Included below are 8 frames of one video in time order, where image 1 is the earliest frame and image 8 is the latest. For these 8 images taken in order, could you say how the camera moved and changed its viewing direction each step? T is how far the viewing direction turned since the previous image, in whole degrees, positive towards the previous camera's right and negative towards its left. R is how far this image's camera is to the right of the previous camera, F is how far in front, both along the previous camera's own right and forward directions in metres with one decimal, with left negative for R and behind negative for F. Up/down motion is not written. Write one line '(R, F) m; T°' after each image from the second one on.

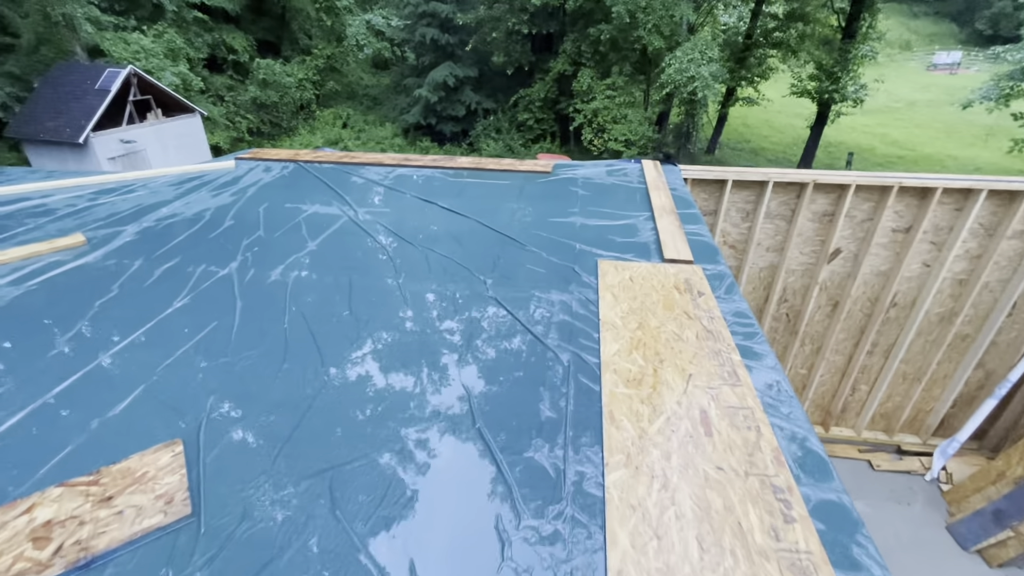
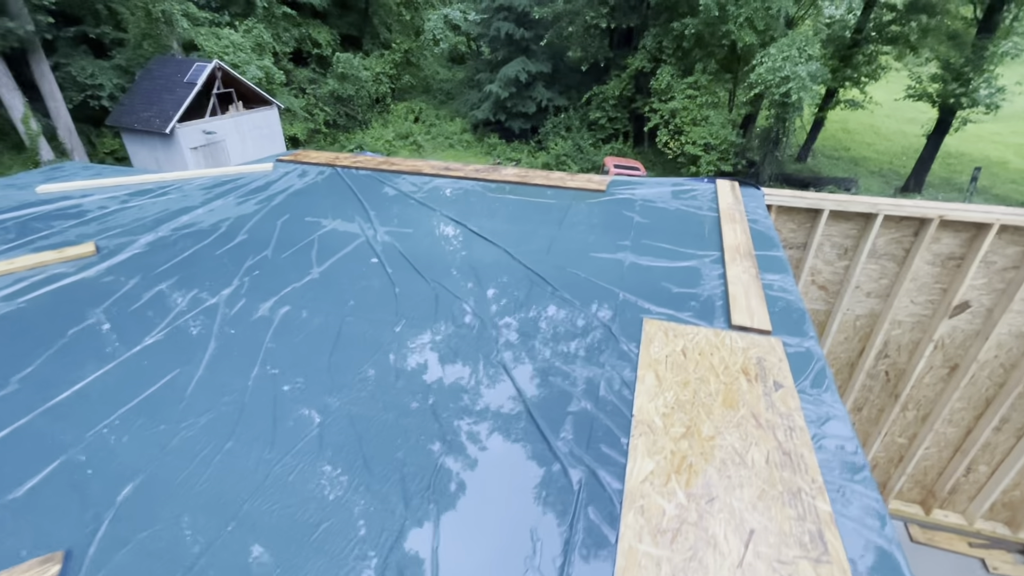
(+0.2, +0.6) m; -8°
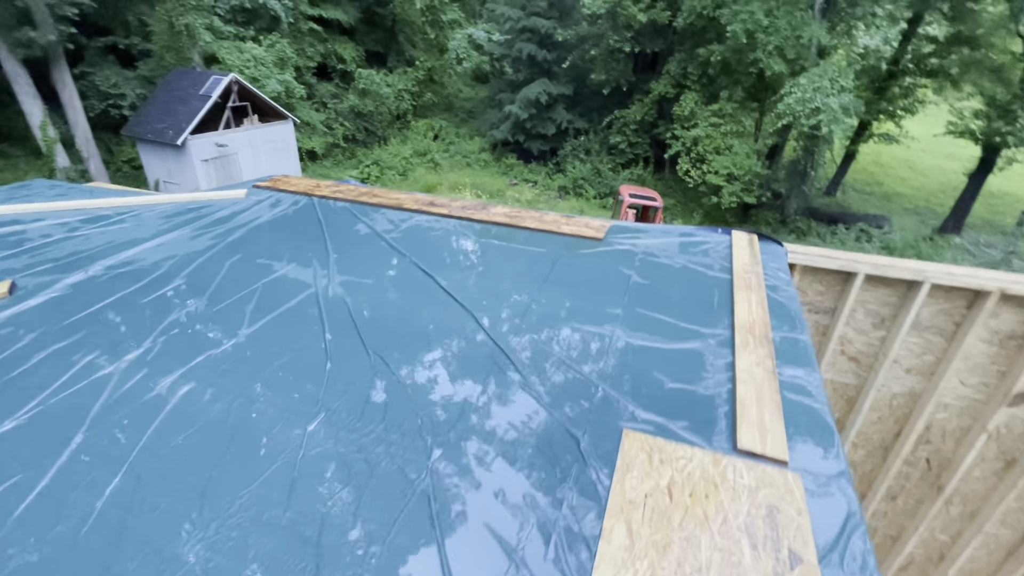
(+0.3, +0.5) m; -2°
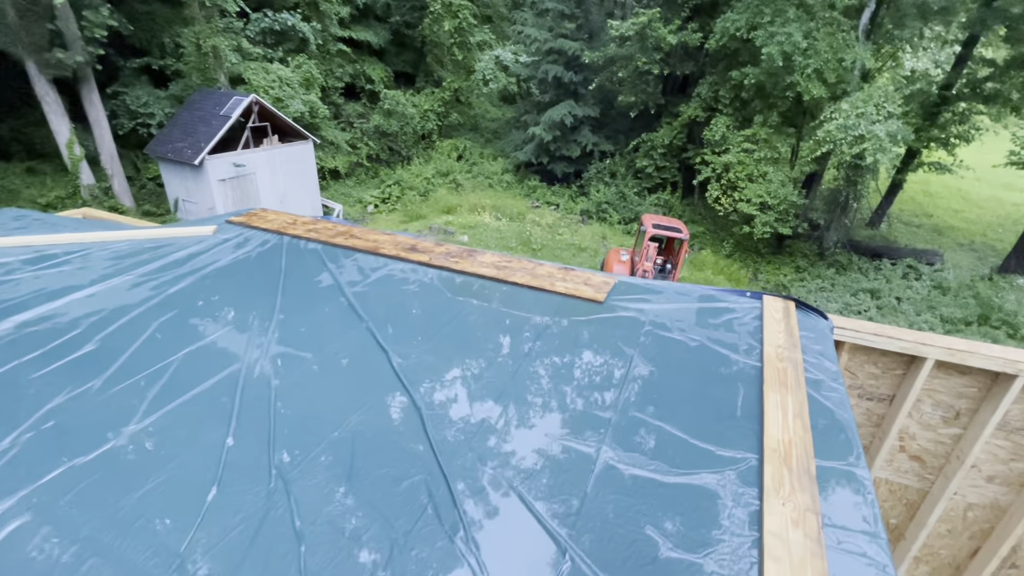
(+0.3, +0.6) m; -3°
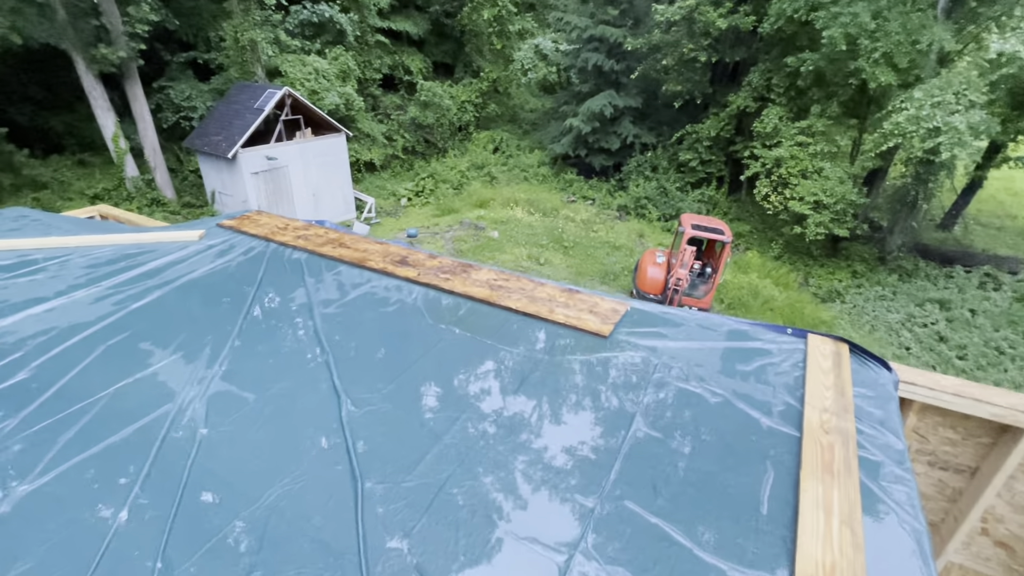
(+0.3, +0.5) m; -5°
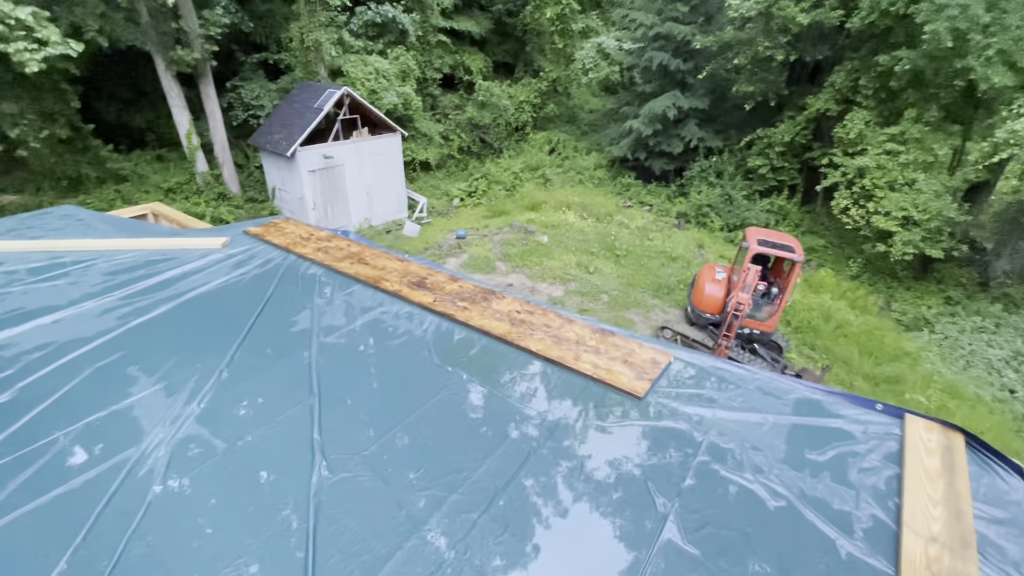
(+0.2, +0.4) m; -6°
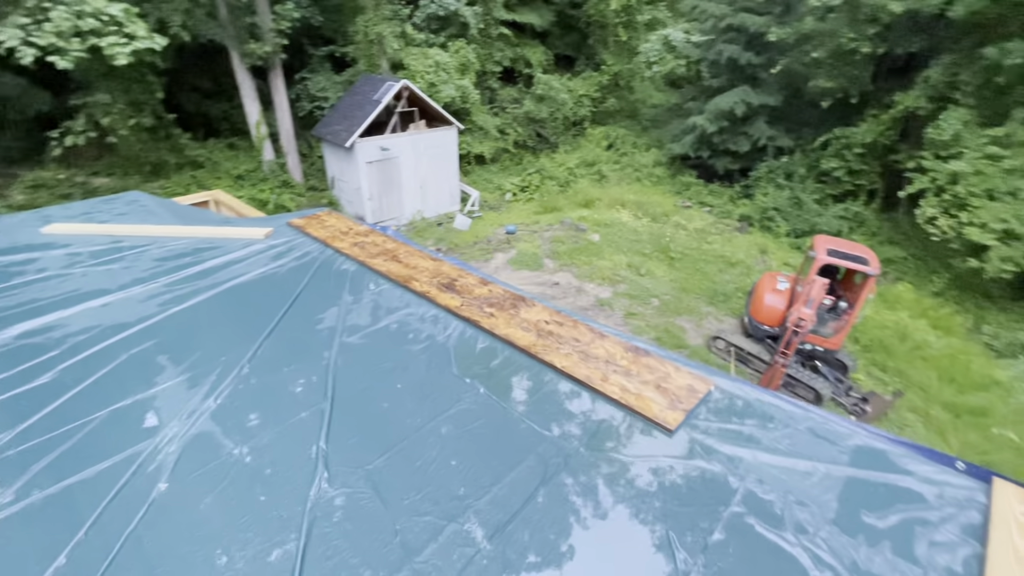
(+0.1, +0.2) m; -6°
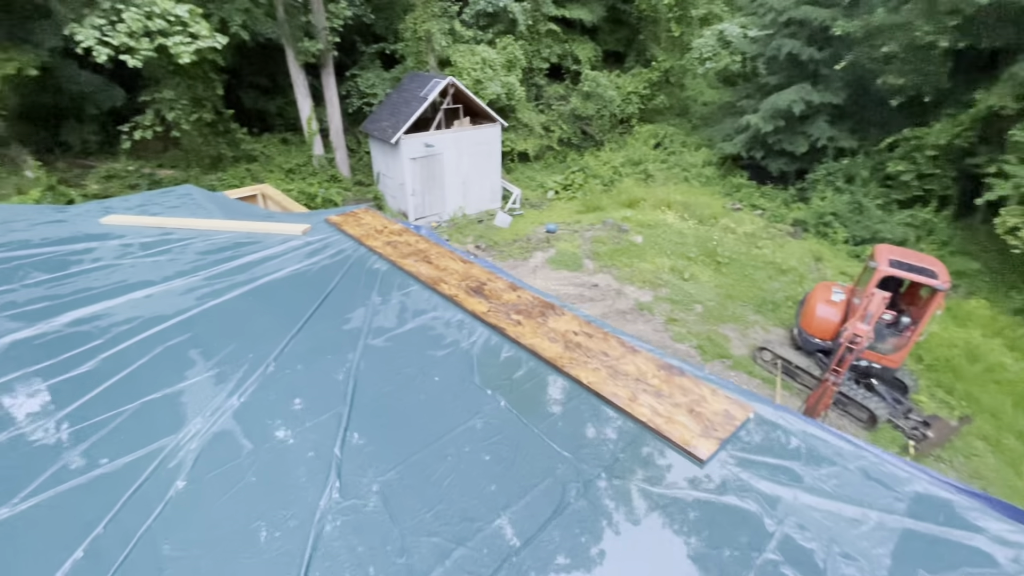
(+0.1, +0.1) m; -5°
